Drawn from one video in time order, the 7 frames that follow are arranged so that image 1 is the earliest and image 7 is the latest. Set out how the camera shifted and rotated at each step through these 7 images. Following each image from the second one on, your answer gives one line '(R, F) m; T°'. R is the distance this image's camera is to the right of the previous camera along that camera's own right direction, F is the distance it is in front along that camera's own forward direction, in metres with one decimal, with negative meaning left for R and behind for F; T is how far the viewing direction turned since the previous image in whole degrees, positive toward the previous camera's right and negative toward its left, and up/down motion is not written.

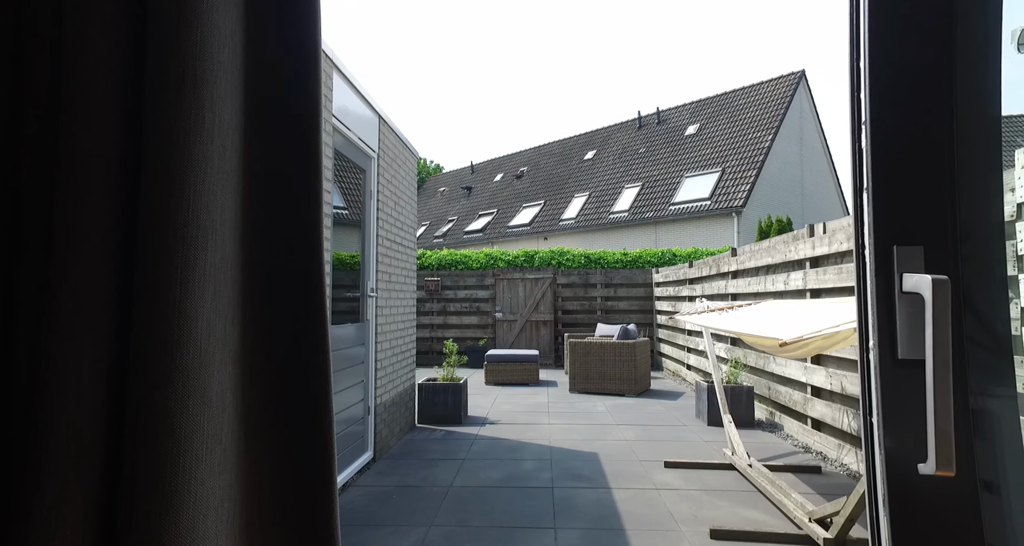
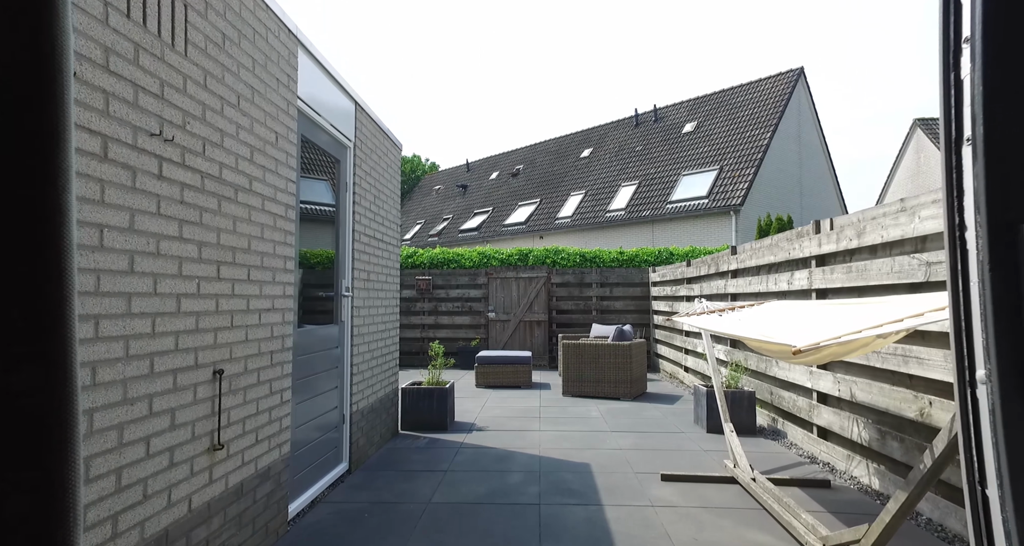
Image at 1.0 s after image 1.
(+0.1, +0.3) m; 0°
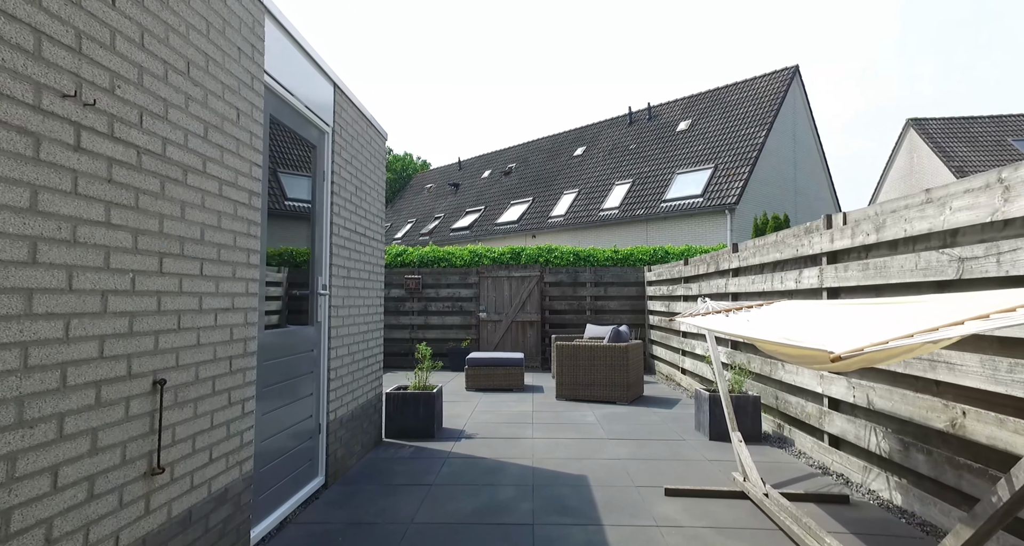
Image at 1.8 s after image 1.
(0.0, +0.3) m; +1°
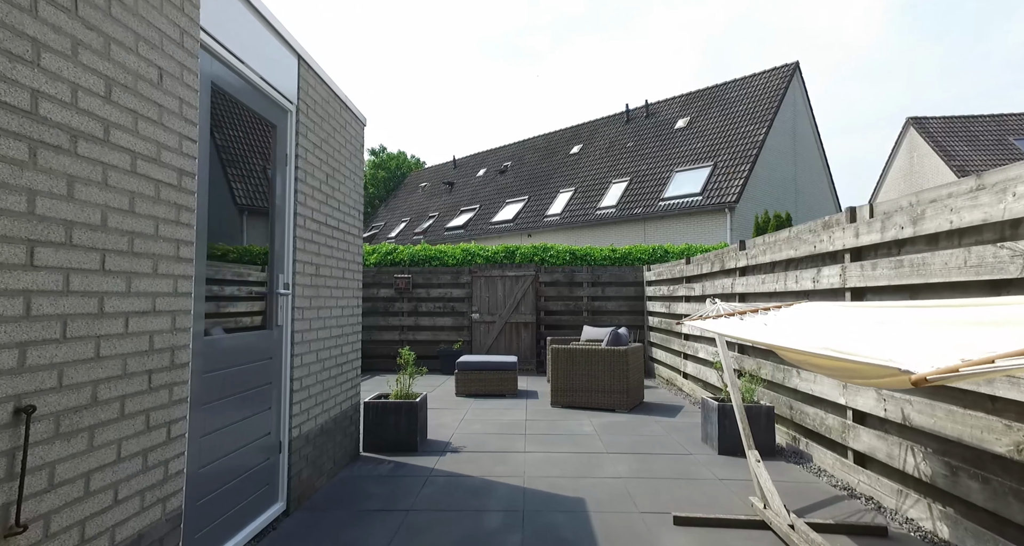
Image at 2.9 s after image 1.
(0.0, +0.4) m; 0°
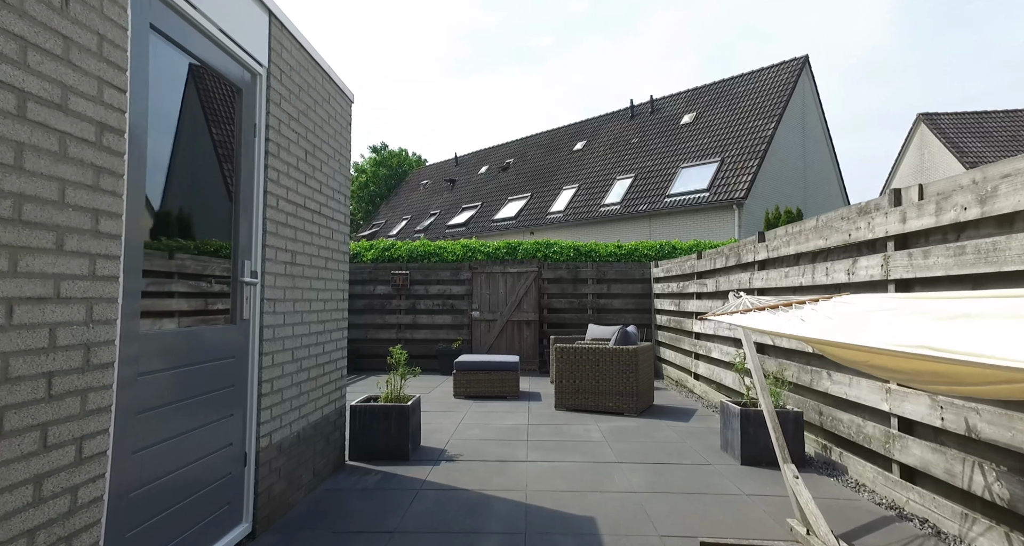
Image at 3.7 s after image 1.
(0.0, +0.4) m; 0°
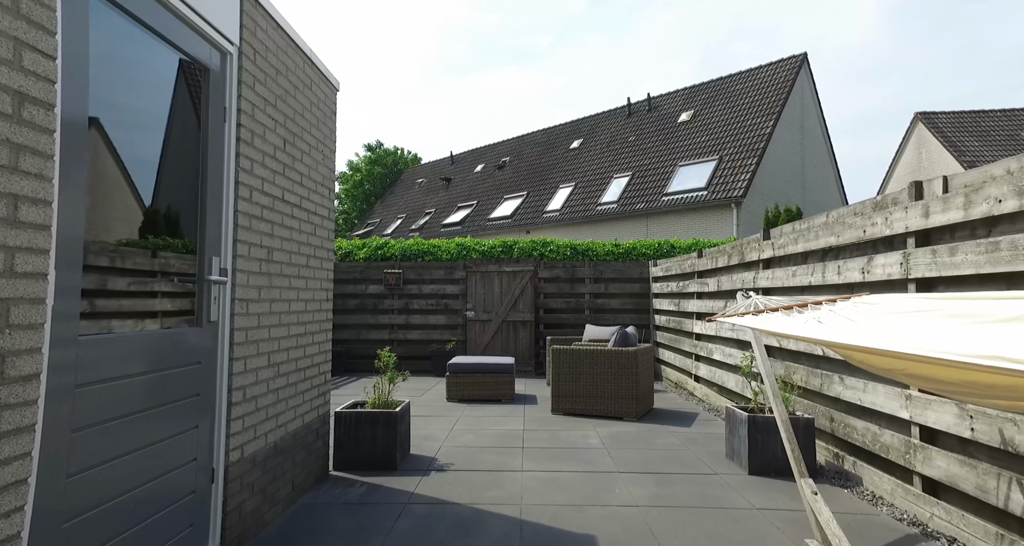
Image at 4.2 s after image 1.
(0.0, +0.2) m; 0°
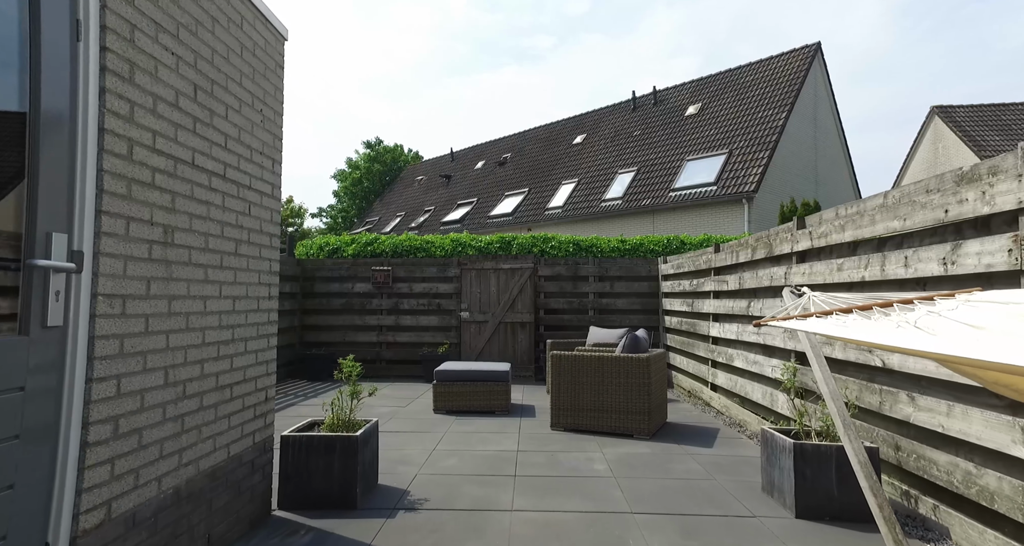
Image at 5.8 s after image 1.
(+0.1, +0.7) m; 0°
